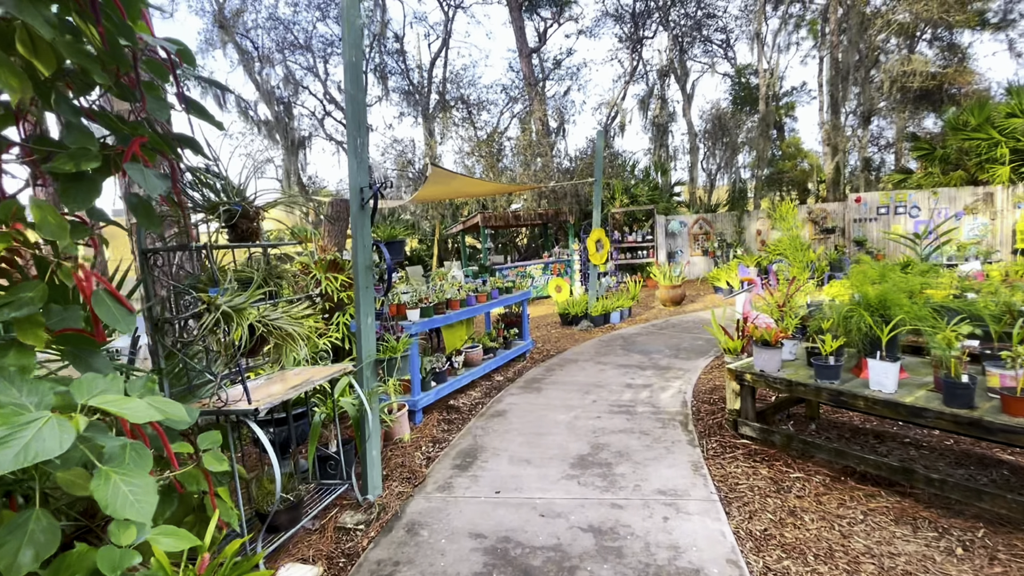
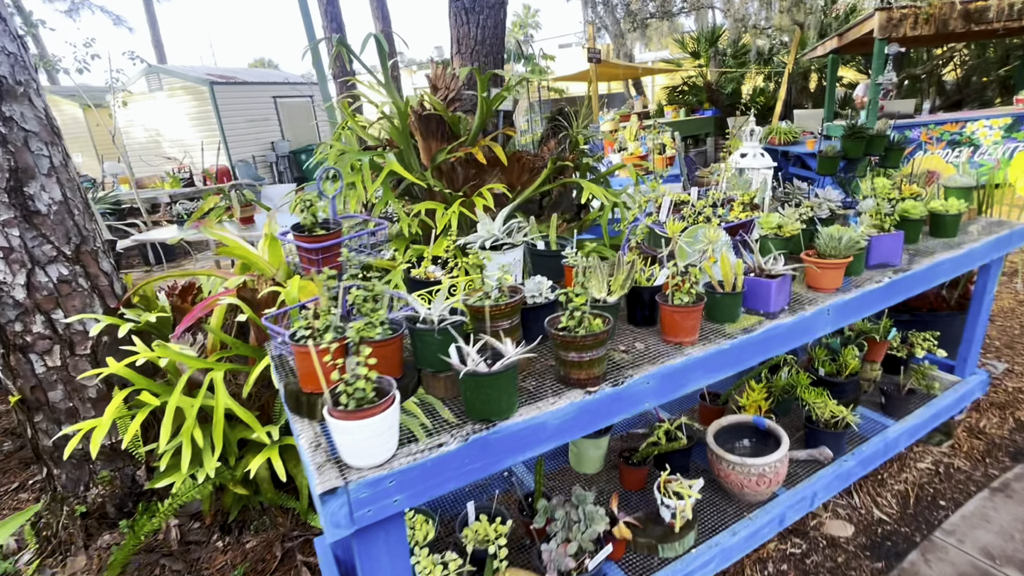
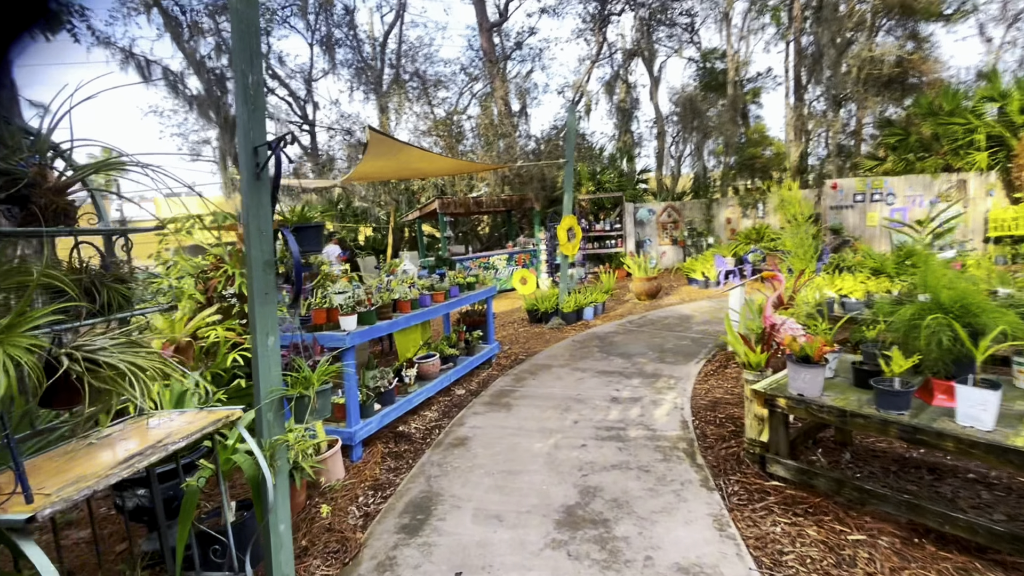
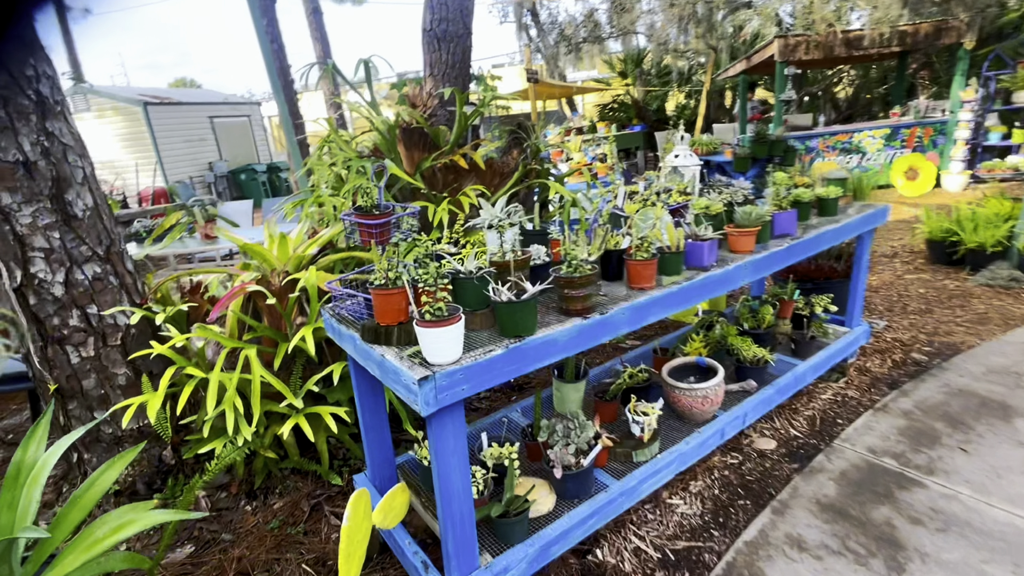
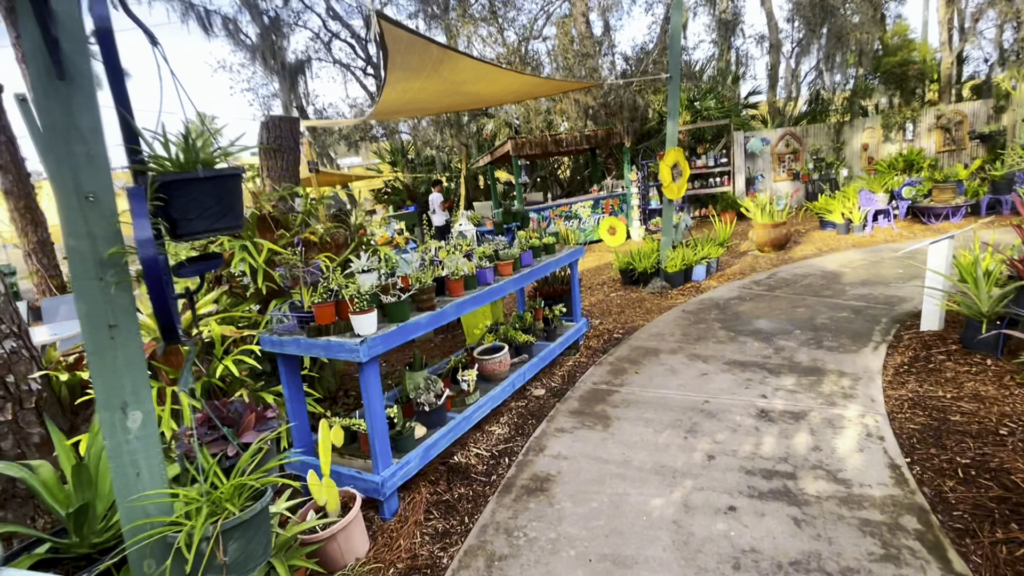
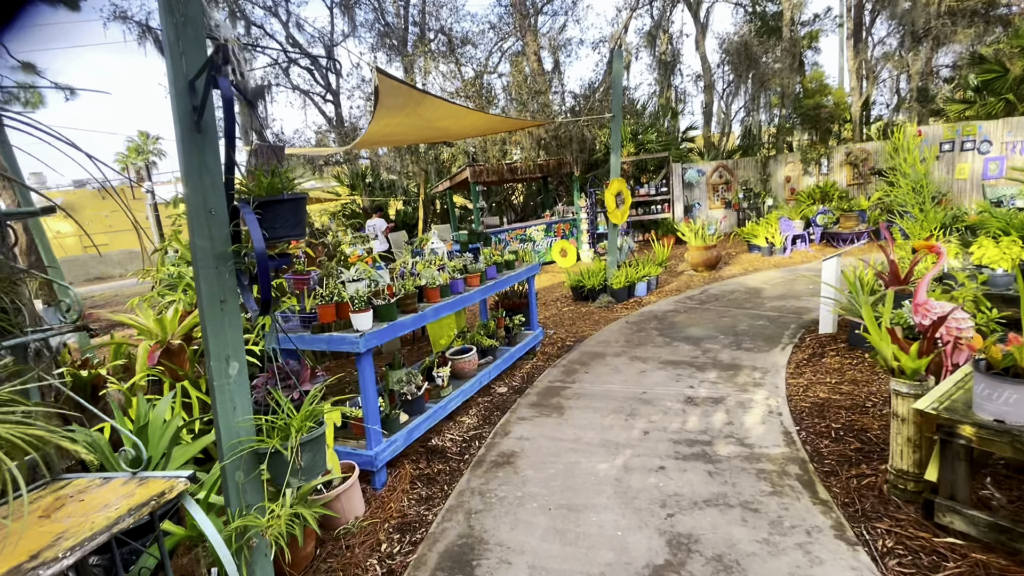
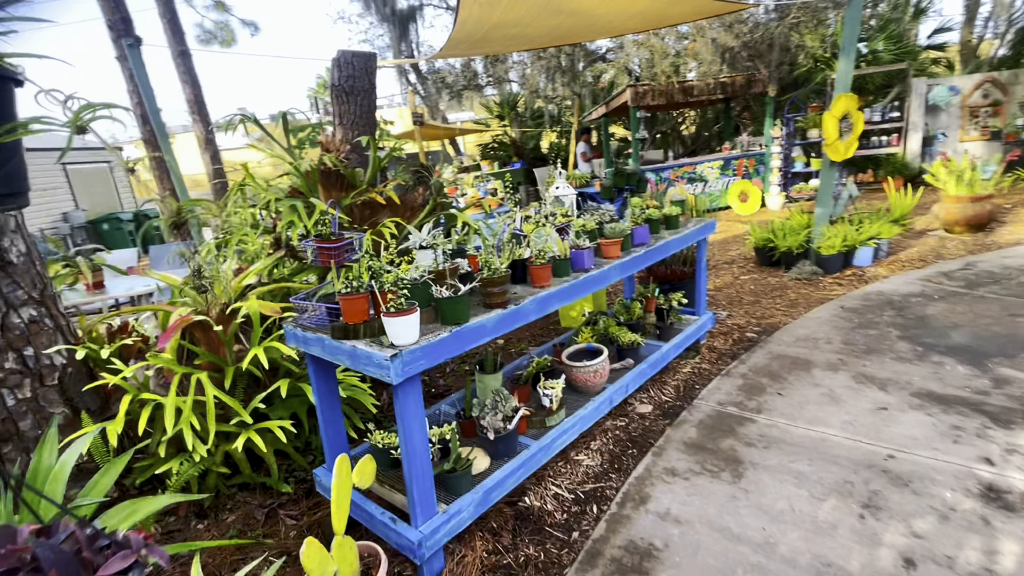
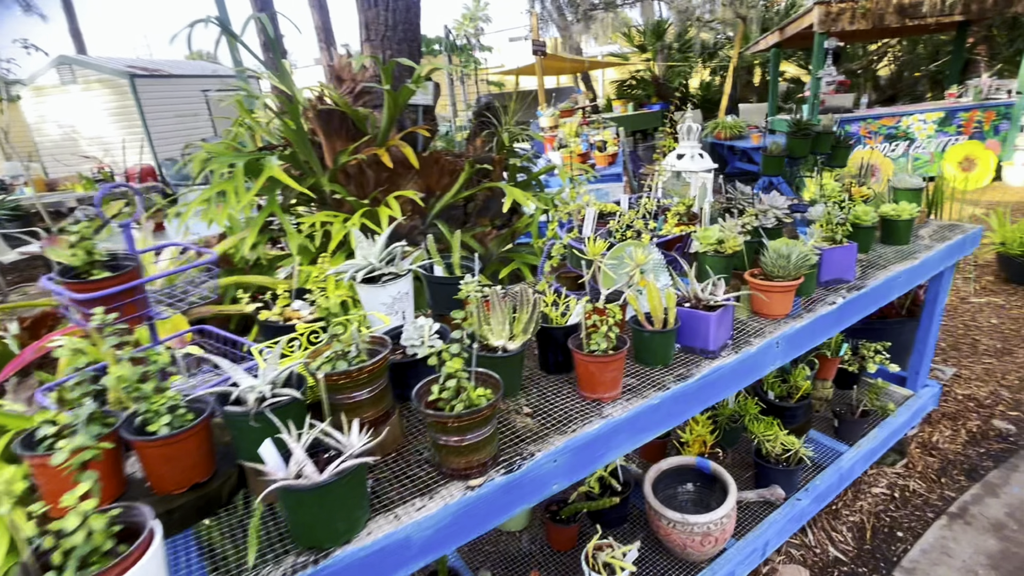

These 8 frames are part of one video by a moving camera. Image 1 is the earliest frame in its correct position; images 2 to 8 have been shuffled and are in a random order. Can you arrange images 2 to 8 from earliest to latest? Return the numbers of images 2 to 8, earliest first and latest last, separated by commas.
3, 6, 5, 7, 4, 2, 8
